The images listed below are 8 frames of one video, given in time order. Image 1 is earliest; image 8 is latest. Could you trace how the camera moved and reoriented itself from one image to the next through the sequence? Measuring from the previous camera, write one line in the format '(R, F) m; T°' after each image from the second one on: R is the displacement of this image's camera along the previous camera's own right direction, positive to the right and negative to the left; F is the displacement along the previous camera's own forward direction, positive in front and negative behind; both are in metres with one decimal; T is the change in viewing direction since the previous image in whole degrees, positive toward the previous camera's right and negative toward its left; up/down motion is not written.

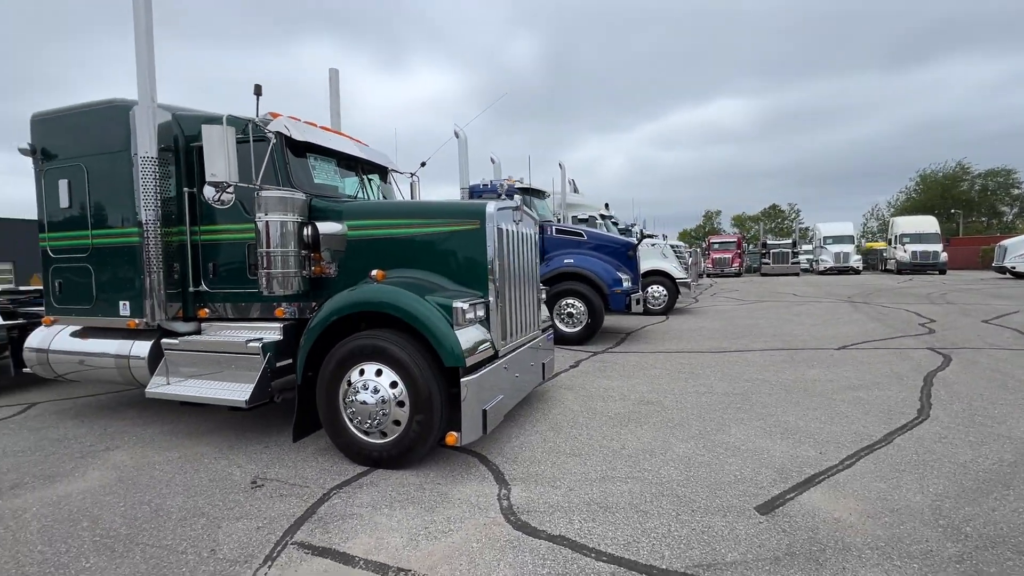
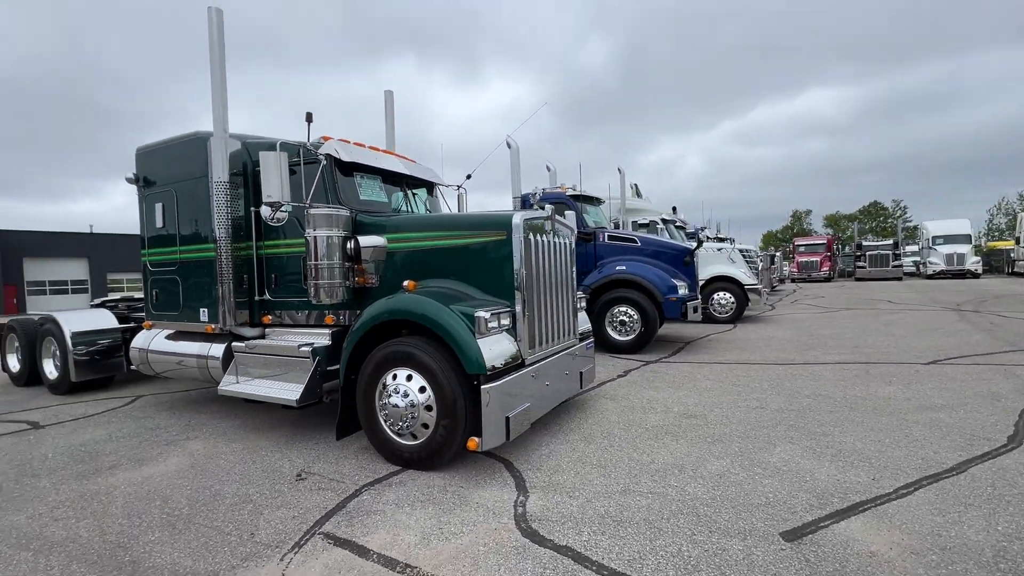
(+0.4, 0.0) m; -9°
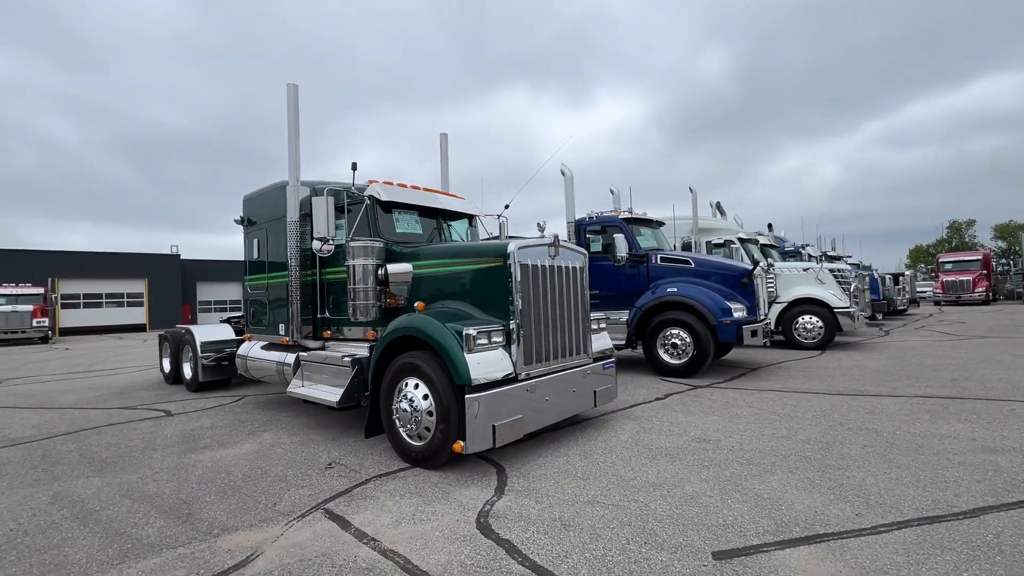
(+1.0, -0.3) m; -13°
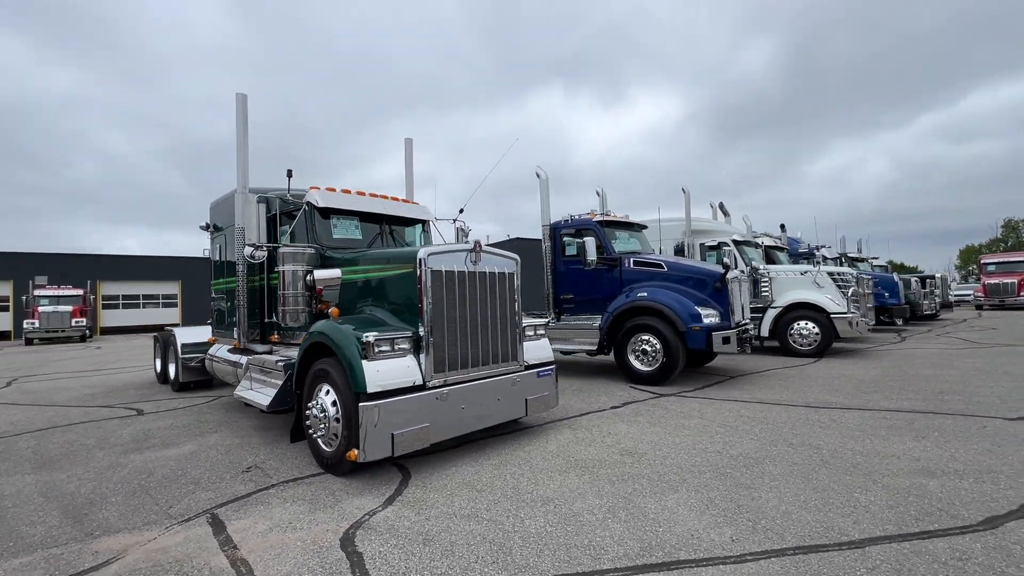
(+1.2, +0.1) m; -4°
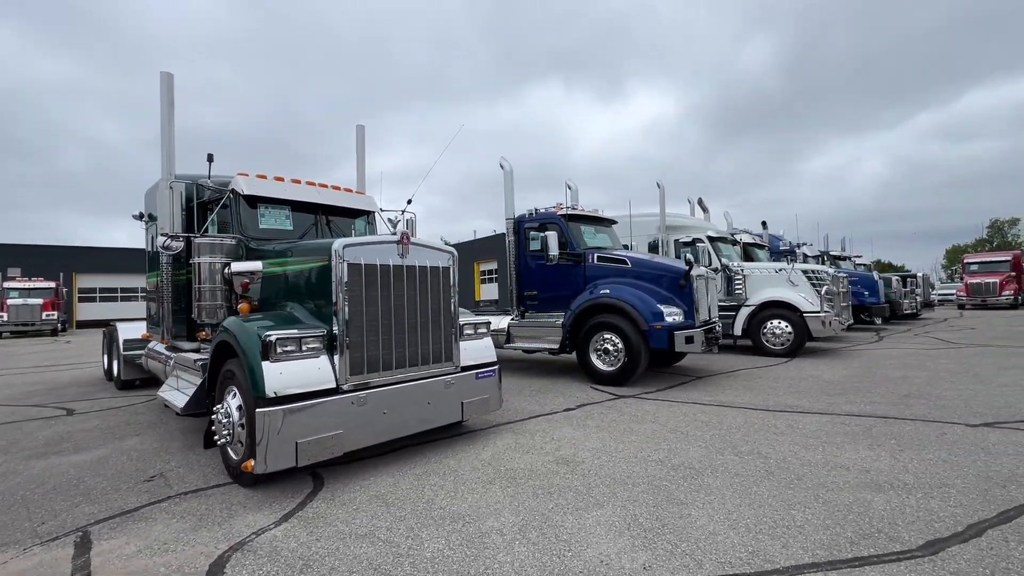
(+0.6, +0.4) m; +1°
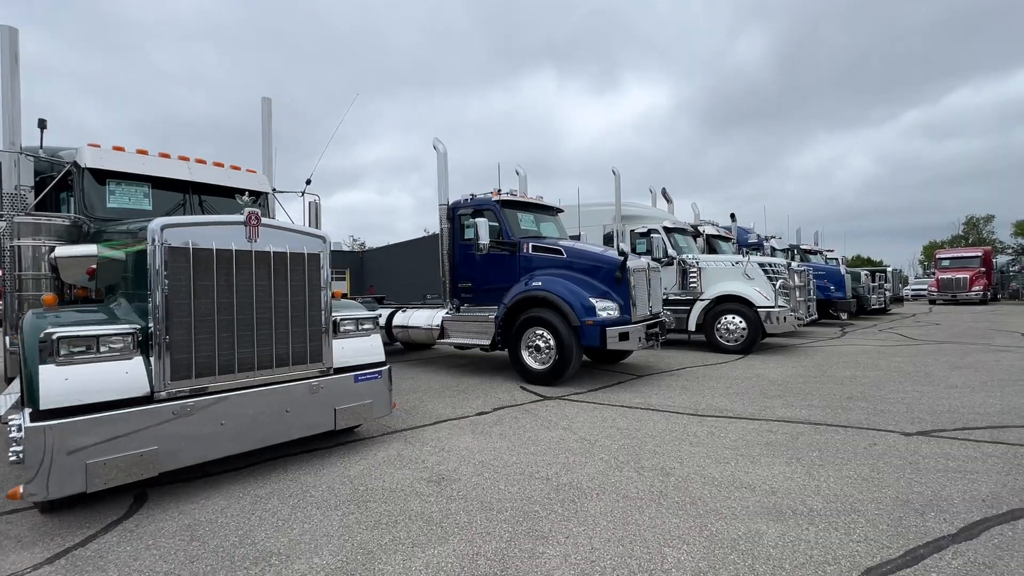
(+1.0, +0.6) m; +1°
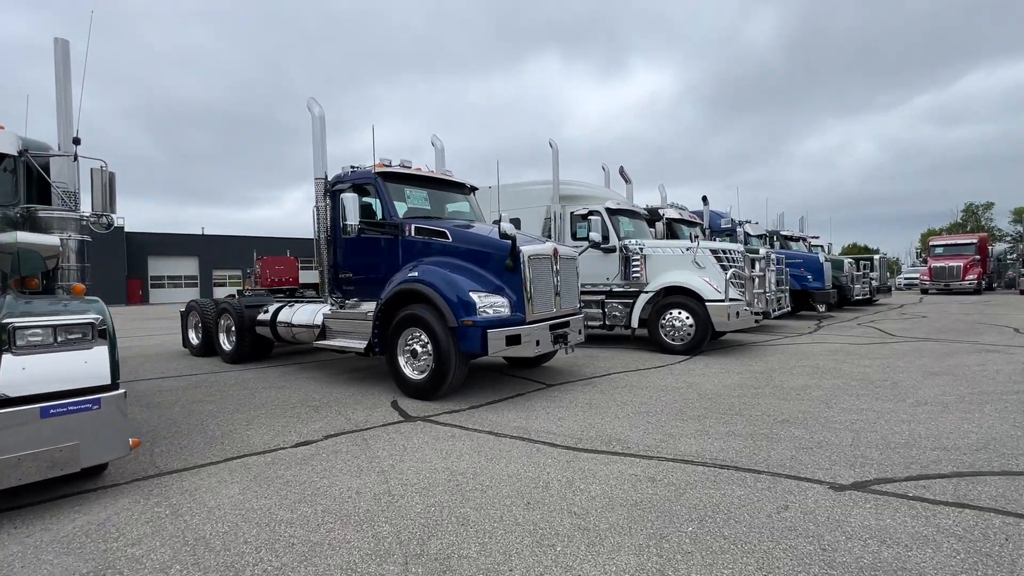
(+1.6, +1.4) m; 0°
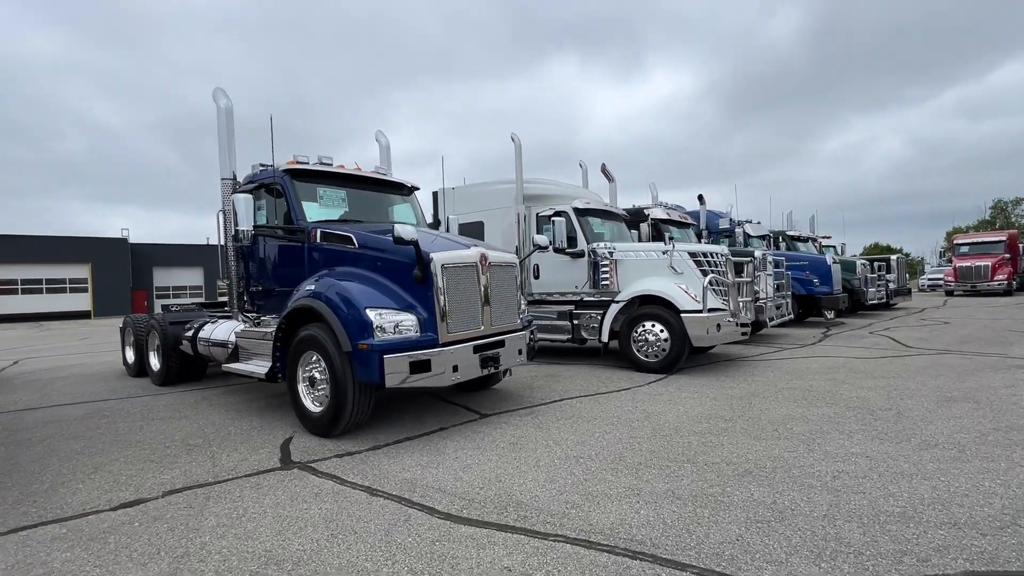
(+1.1, +1.0) m; -2°
